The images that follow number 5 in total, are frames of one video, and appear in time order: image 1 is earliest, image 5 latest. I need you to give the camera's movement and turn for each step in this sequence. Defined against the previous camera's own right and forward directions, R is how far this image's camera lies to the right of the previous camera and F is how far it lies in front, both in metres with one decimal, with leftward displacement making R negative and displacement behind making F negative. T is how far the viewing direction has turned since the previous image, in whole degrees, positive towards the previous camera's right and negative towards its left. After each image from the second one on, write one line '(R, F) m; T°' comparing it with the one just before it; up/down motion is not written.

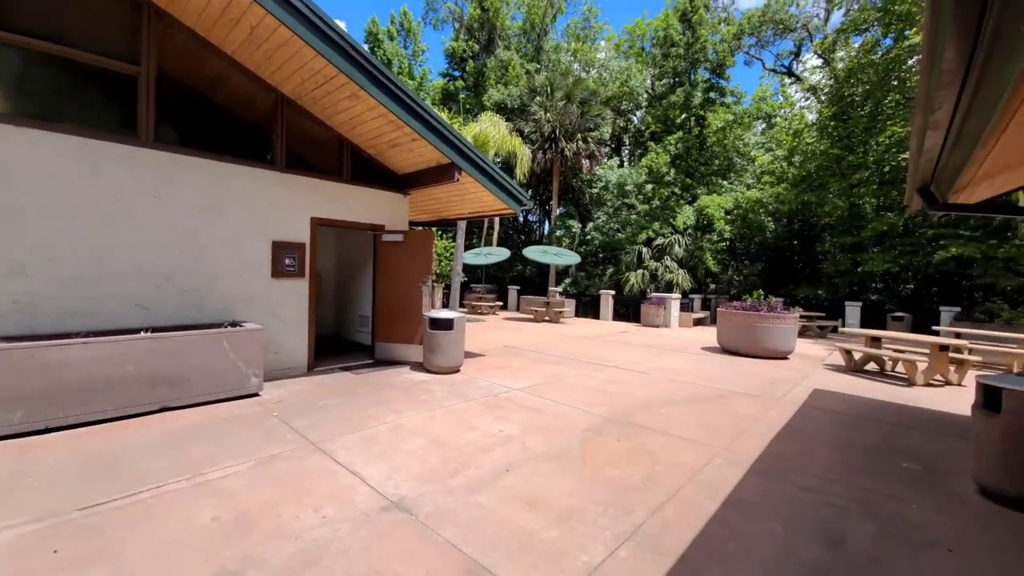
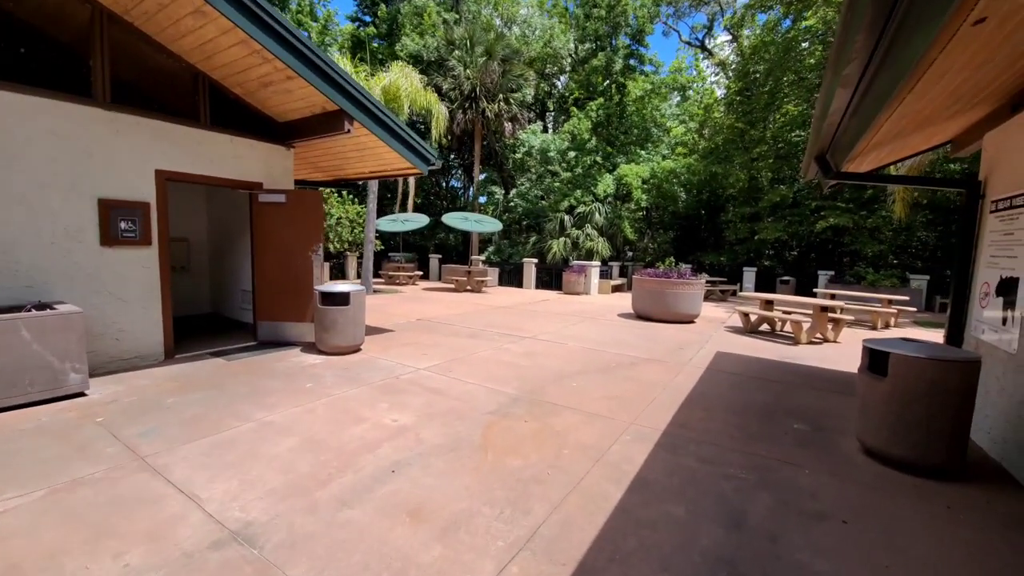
(+0.3, +0.5) m; +10°
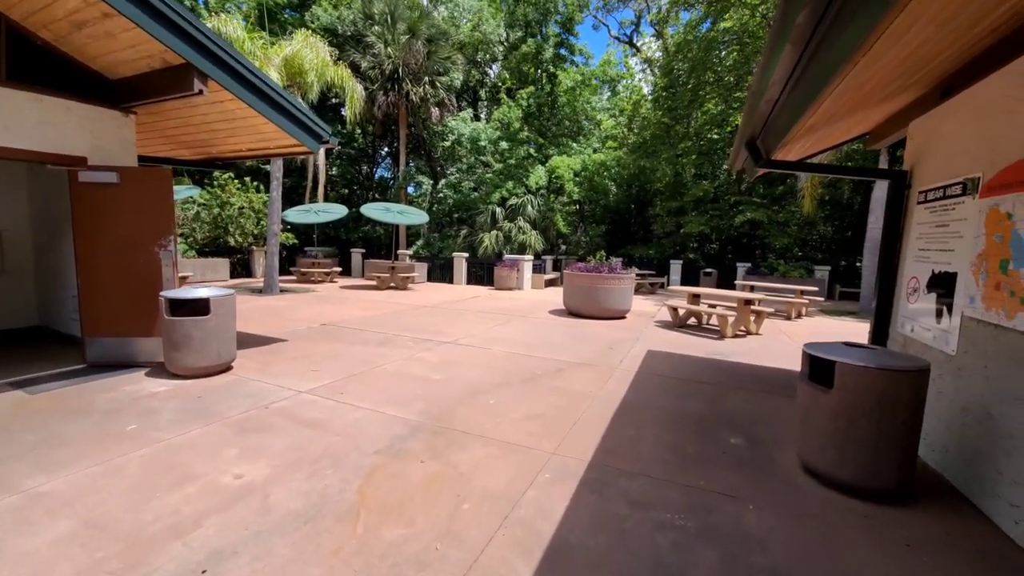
(+0.4, +0.8) m; +8°
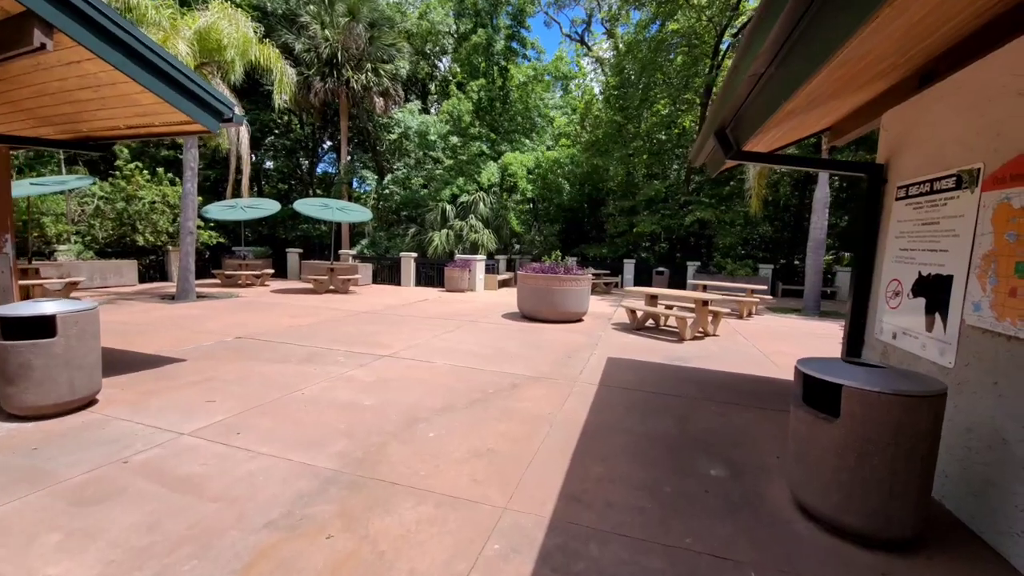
(+0.1, +0.7) m; +6°
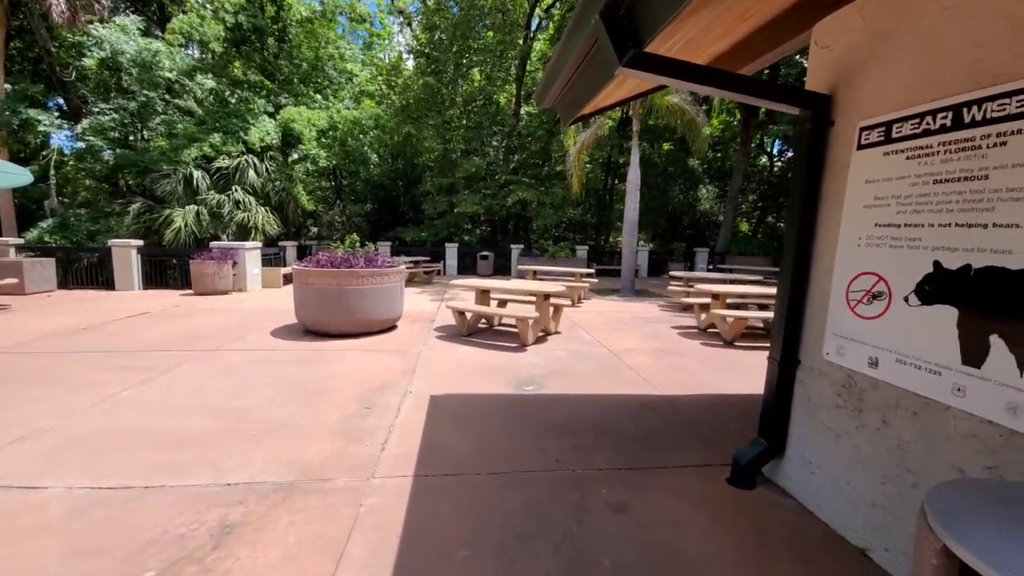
(+0.6, +2.4) m; +24°
